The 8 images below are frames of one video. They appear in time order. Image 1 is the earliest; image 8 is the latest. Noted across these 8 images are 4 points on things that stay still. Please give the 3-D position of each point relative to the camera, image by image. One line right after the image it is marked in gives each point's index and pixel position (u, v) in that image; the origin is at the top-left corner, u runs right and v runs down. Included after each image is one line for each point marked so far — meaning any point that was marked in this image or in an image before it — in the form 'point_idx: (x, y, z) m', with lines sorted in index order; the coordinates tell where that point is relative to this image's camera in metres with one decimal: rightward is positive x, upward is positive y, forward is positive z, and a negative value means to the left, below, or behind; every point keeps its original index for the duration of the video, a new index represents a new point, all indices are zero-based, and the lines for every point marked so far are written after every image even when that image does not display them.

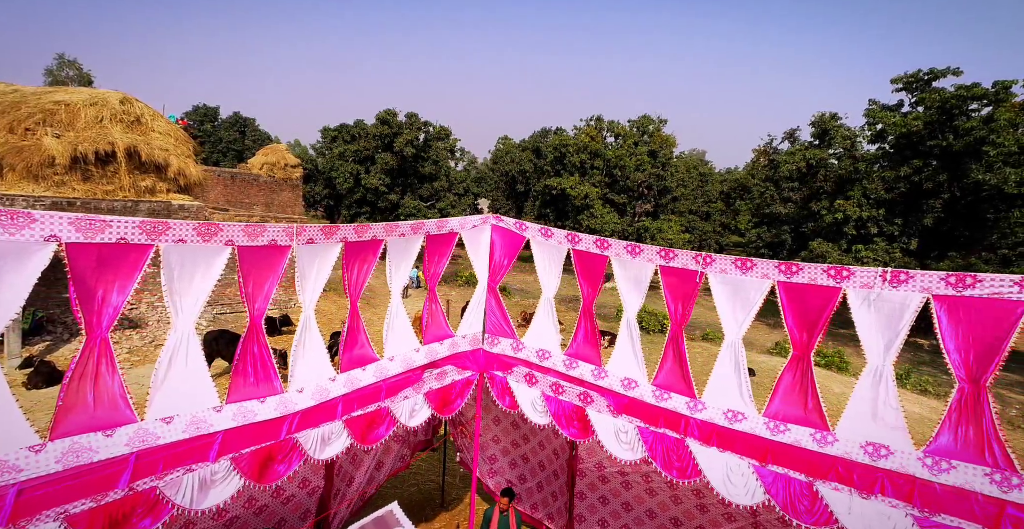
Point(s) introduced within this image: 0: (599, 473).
0: (+0.9, -2.0, +5.4) m
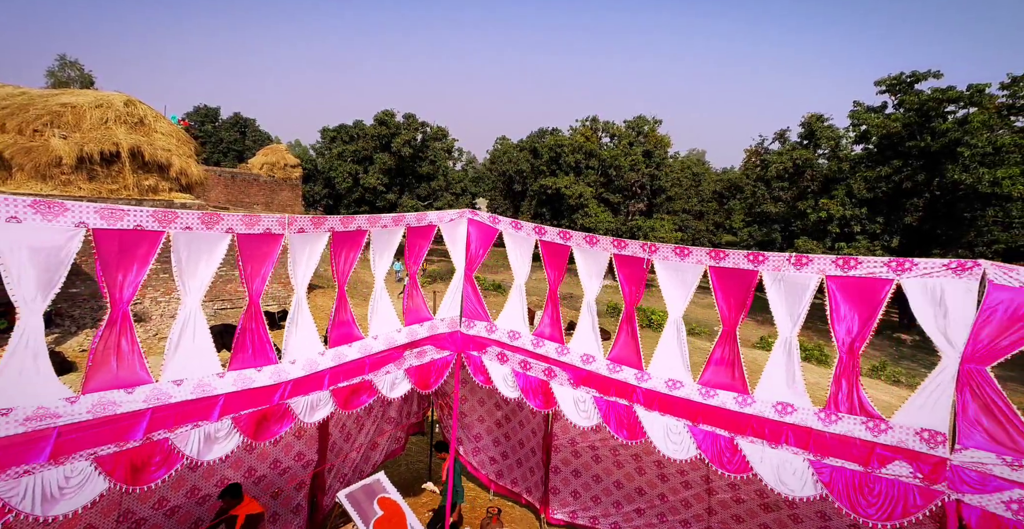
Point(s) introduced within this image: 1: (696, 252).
0: (+0.6, -2.0, +5.9) m
1: (+1.3, +0.1, +4.3) m
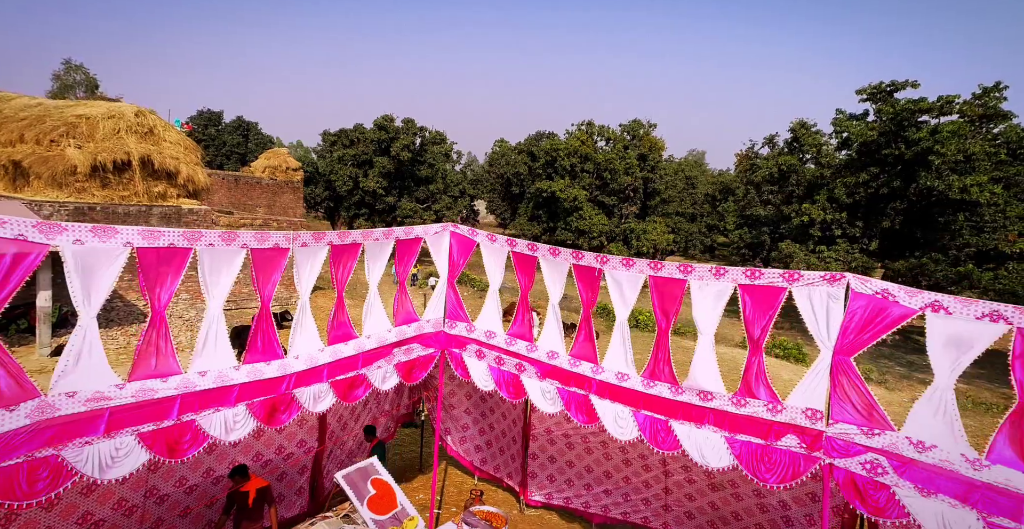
0: (+0.4, -2.0, +6.6) m
1: (+1.1, 0.0, +5.0) m
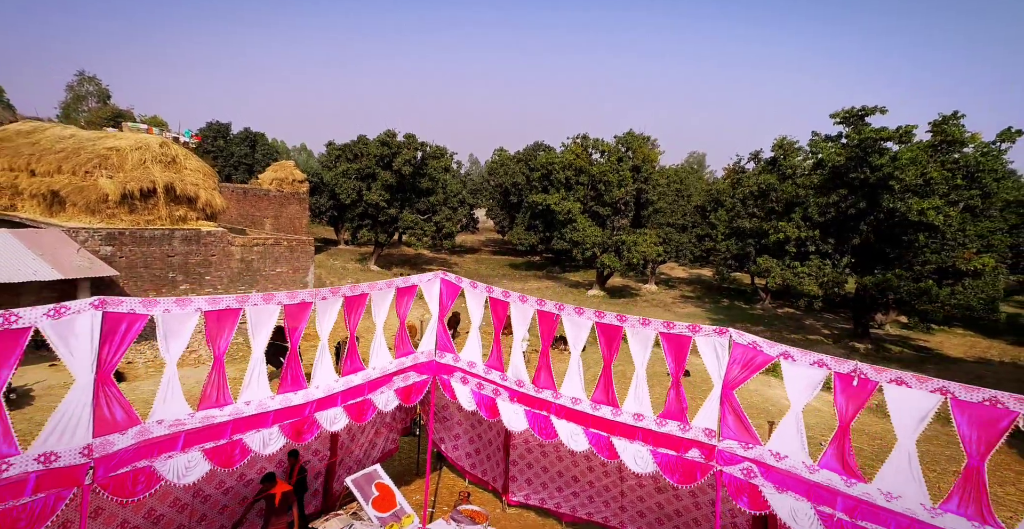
0: (+0.2, -2.5, +7.8) m
1: (+0.9, -0.5, +6.2) m
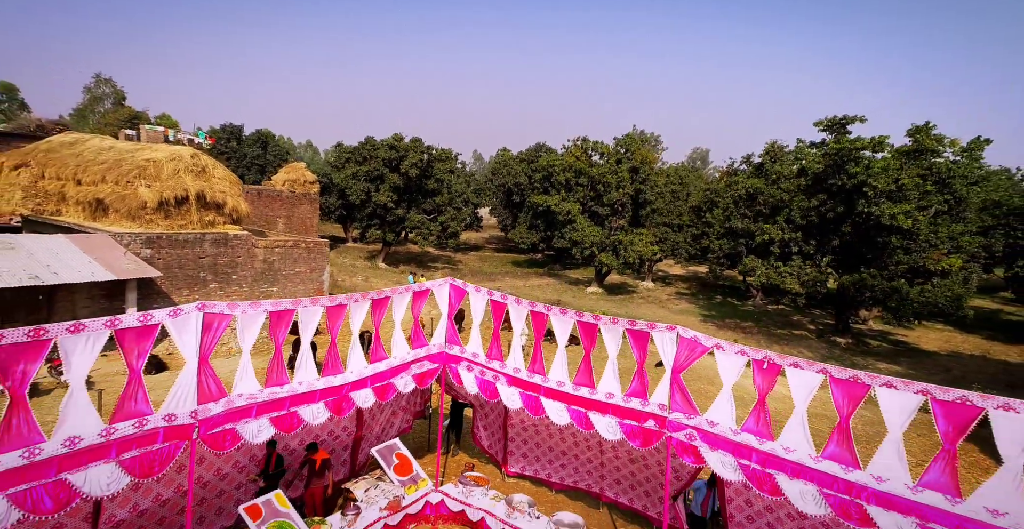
0: (+0.1, -2.6, +9.2) m
1: (+0.8, -0.6, +7.6) m
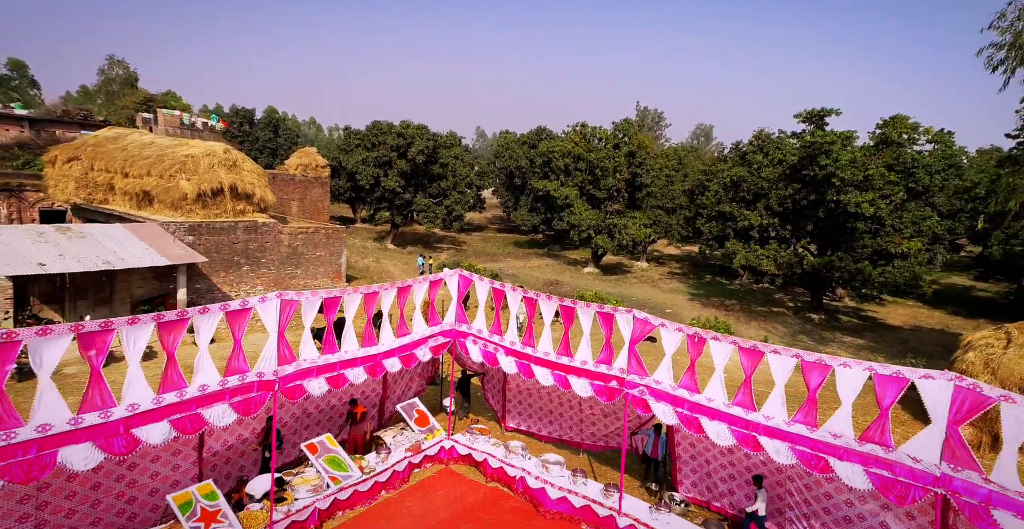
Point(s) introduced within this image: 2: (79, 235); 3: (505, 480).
0: (+0.1, -2.5, +11.2) m
1: (+0.8, -0.5, +9.6) m
2: (-10.9, +0.7, +14.1) m
3: (-0.1, -3.7, +9.6) m
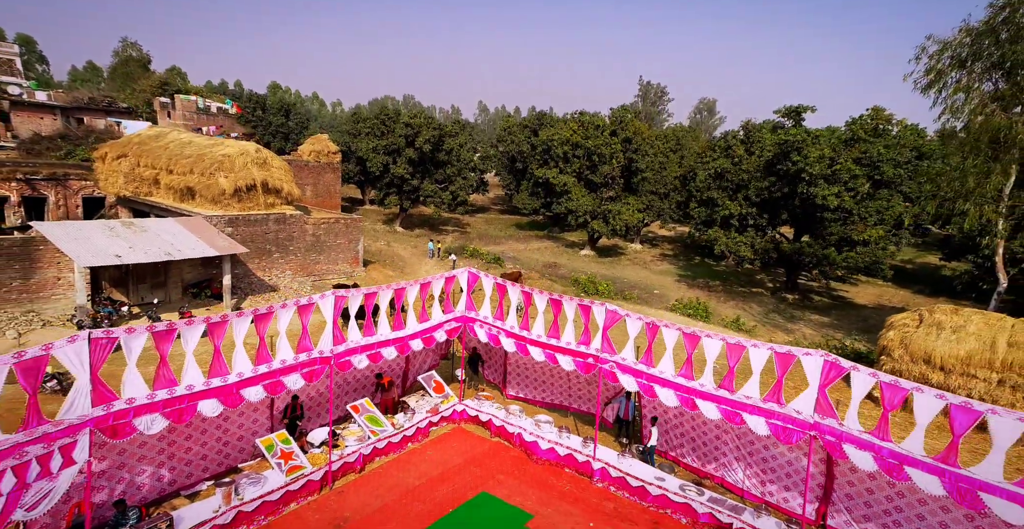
0: (+0.1, -2.4, +13.7) m
1: (+0.8, -0.5, +11.9) m
2: (-10.8, +1.0, +16.4) m
3: (-0.1, -3.7, +12.1) m
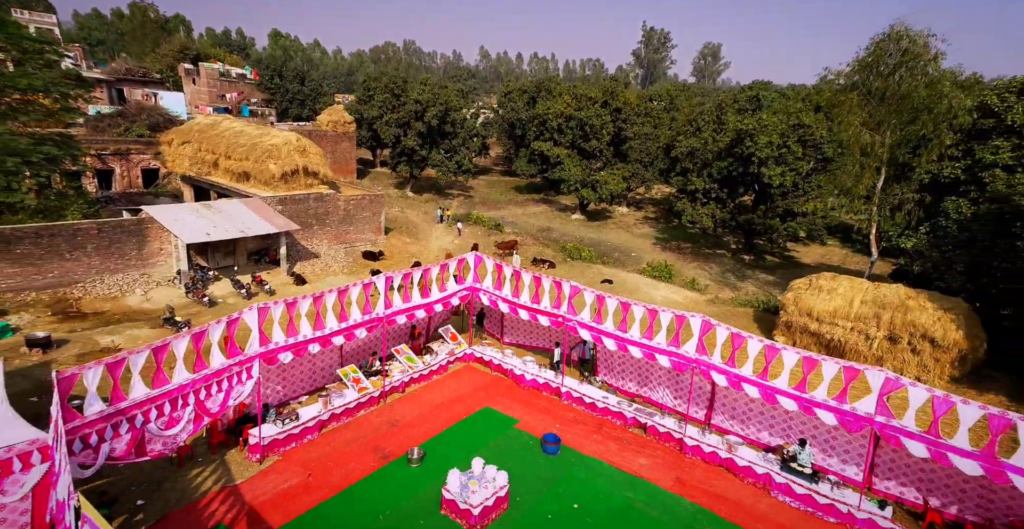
0: (-0.1, -1.7, +18.4) m
1: (+0.6, 0.0, +16.5) m
2: (-11.0, +2.0, +20.9) m
3: (-0.3, -3.2, +17.0) m
